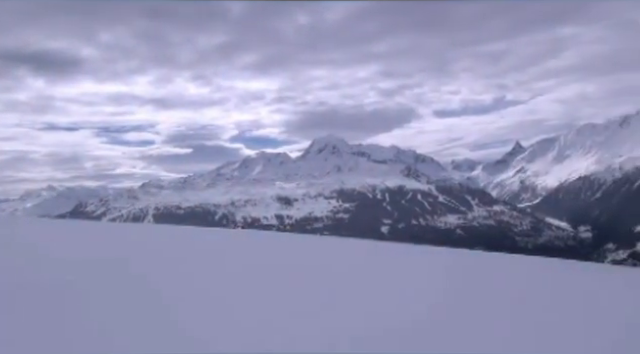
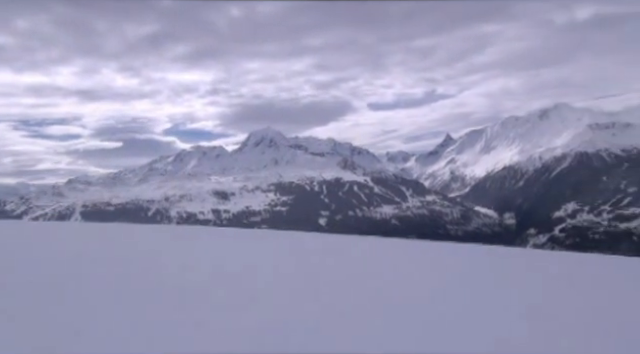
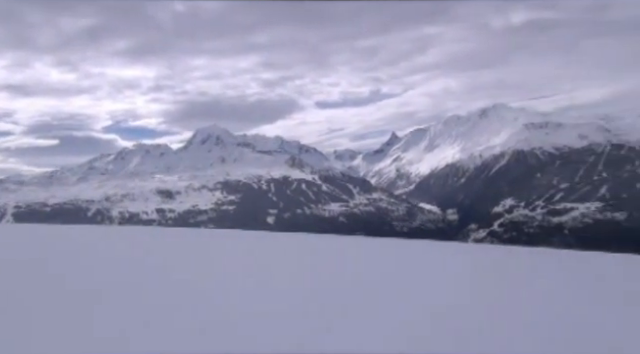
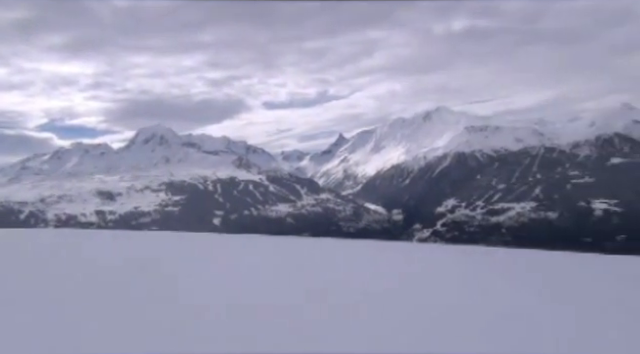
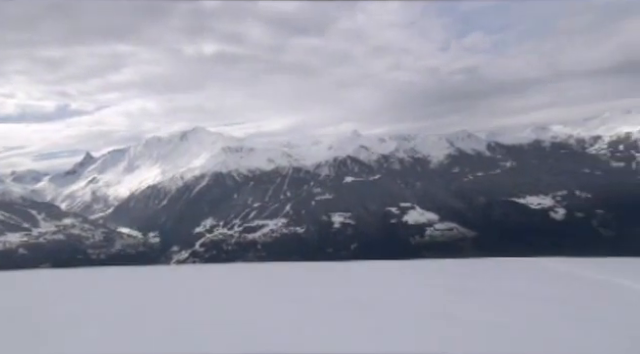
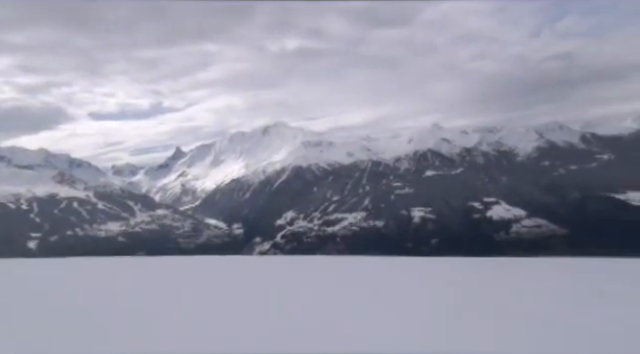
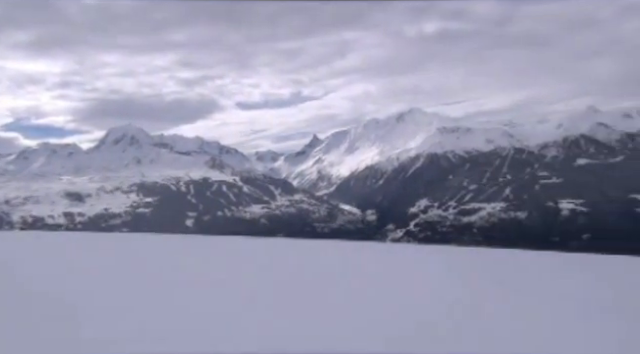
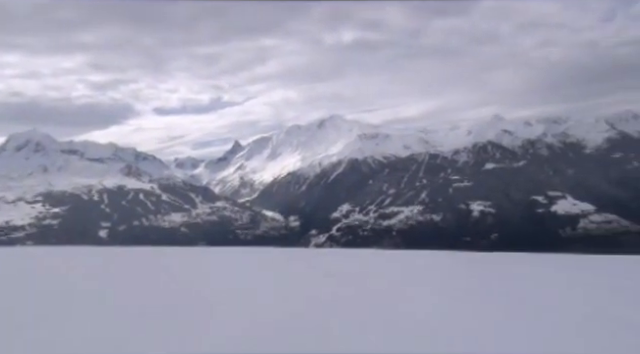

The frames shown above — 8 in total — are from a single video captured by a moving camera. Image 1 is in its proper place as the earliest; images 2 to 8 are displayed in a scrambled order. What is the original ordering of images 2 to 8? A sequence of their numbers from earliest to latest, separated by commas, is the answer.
2, 3, 4, 7, 8, 6, 5
